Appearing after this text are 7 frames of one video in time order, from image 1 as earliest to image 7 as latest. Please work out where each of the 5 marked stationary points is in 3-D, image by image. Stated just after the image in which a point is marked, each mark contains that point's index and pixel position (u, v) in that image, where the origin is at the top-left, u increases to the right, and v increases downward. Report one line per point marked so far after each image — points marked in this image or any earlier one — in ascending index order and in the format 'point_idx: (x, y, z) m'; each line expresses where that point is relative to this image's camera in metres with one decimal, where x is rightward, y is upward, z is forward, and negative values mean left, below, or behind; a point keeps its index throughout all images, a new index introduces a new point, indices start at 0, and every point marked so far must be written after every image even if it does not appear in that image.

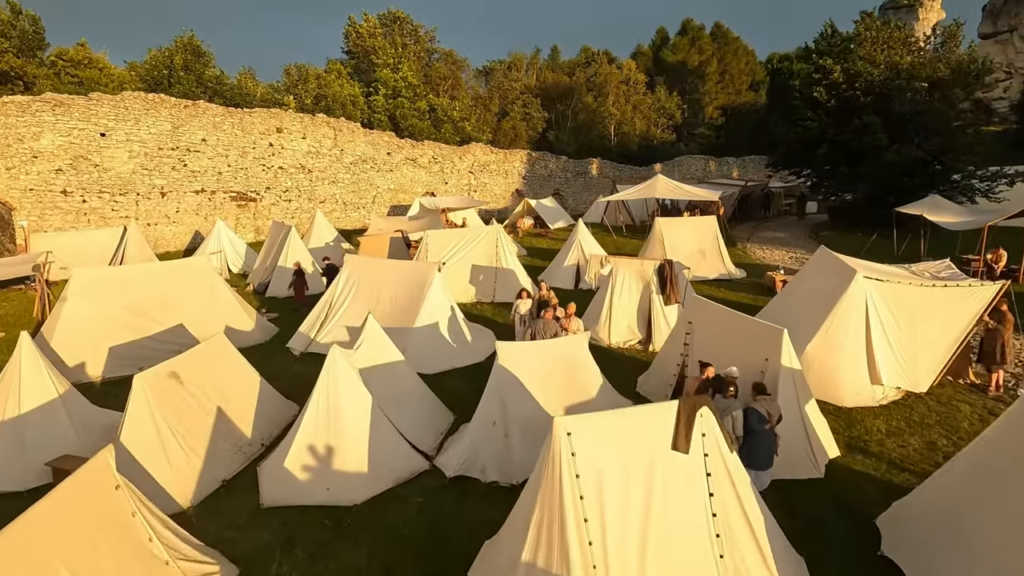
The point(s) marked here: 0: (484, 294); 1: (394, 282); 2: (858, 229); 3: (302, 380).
0: (-0.6, -0.1, +12.6) m
1: (-2.1, +0.2, +9.7) m
2: (+11.4, +1.9, +18.0) m
3: (-3.3, -1.5, +8.7) m
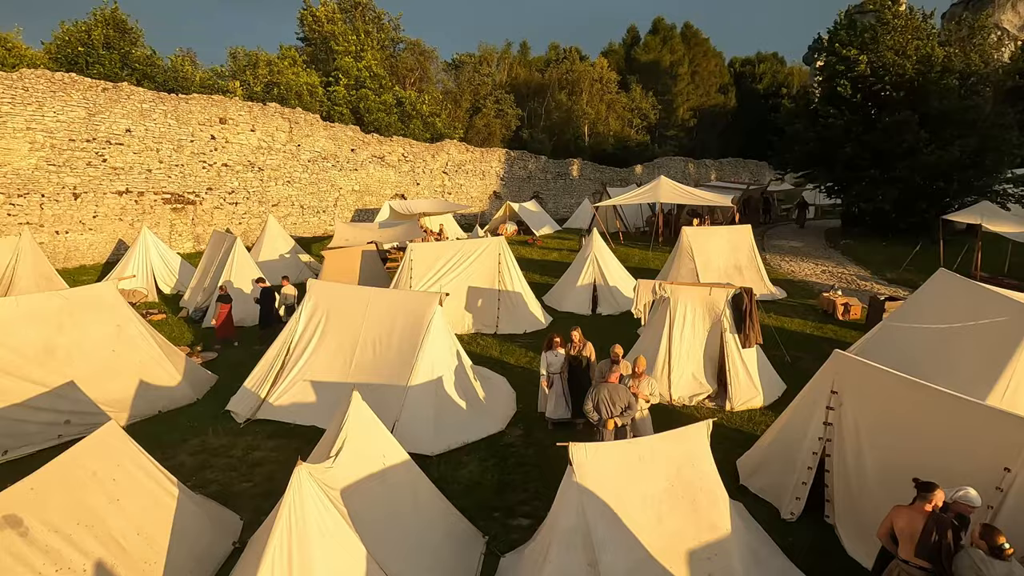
0: (-0.5, -0.7, +10.1) m
1: (-1.7, -0.3, +7.1) m
2: (+11.1, +1.4, +16.4) m
3: (-2.9, -2.0, +6.0) m
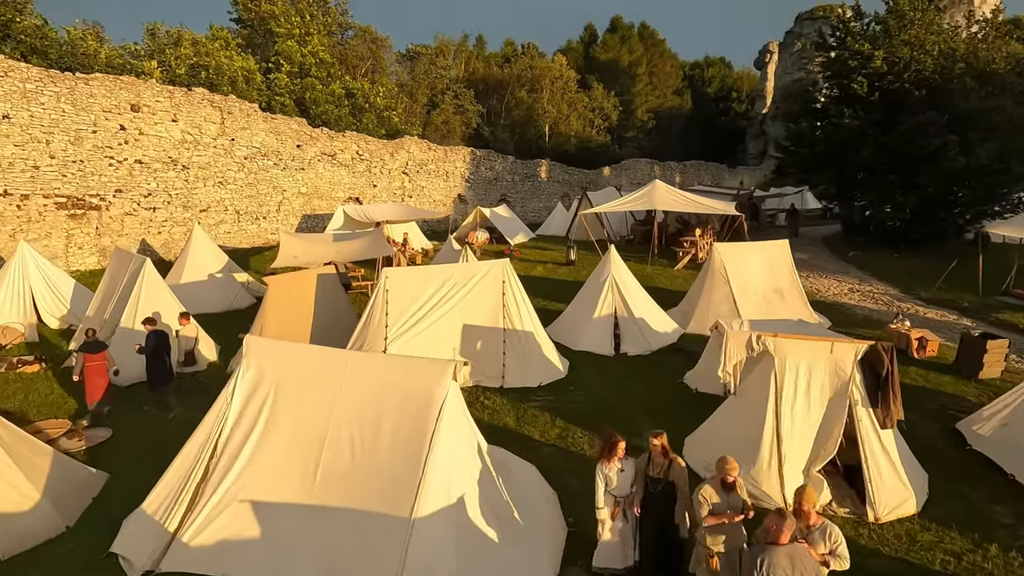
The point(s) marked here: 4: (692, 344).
0: (-0.4, -1.2, +7.7) m
1: (-1.3, -0.9, +4.6) m
2: (+10.5, +1.0, +15.1) m
3: (-2.3, -2.5, +3.5) m
4: (+2.9, -0.9, +8.8) m
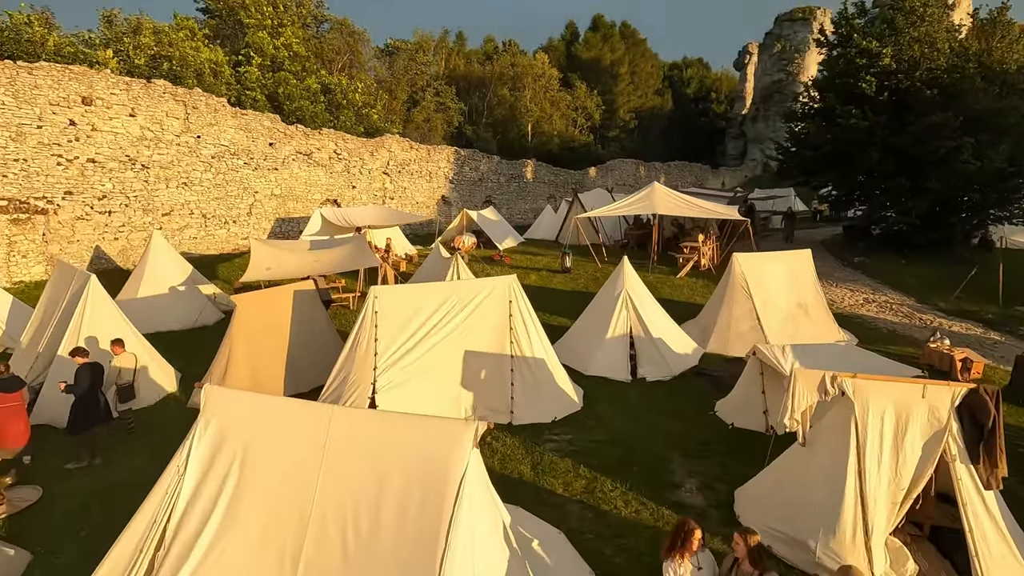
0: (-0.3, -1.5, +6.7) m
1: (-1.1, -1.2, +3.6) m
2: (+10.3, +0.8, +14.6) m
3: (-2.0, -2.8, +2.4) m
4: (+3.0, -1.2, +8.0) m
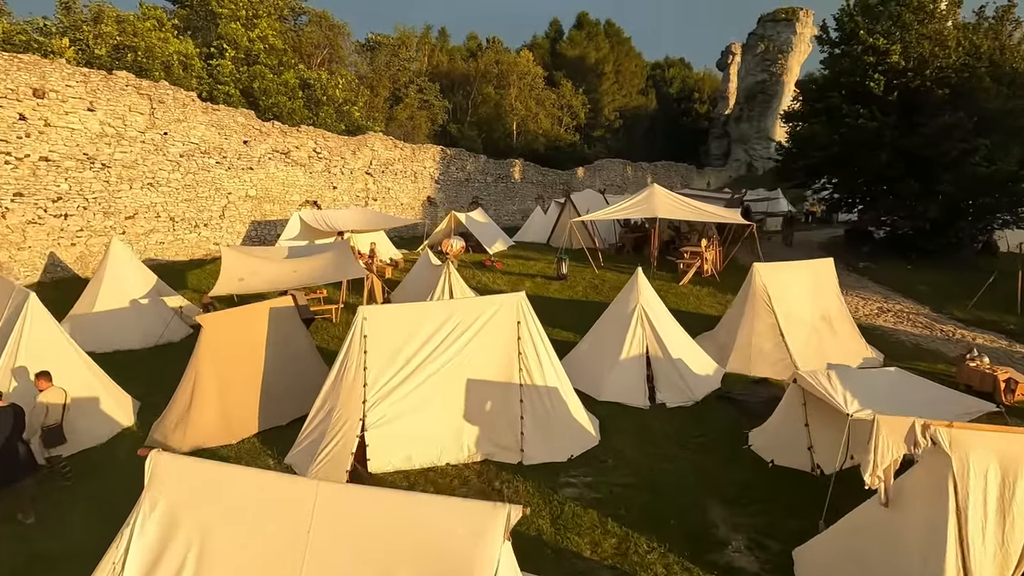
0: (-0.2, -1.7, +5.9) m
1: (-0.9, -1.4, +2.7) m
2: (+10.1, +0.7, +14.1) m
3: (-1.8, -3.0, +1.5) m
4: (+3.0, -1.4, +7.3) m
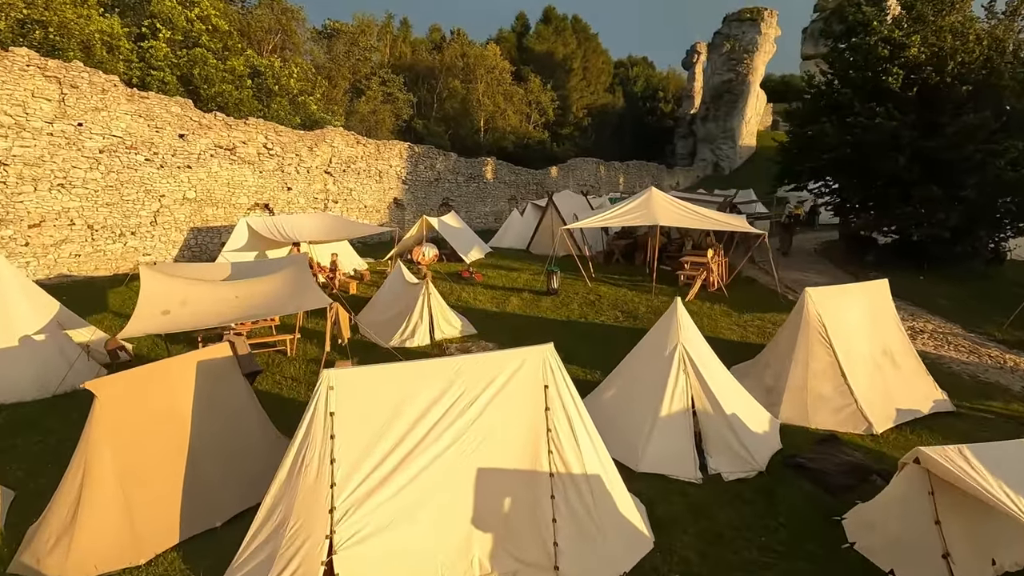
0: (+0.1, -2.1, +4.2) m
1: (-0.4, -1.8, +1.0) m
2: (+9.7, +0.4, +13.1) m
3: (-1.2, -3.5, -0.2) m
4: (+3.2, -1.7, +5.8) m
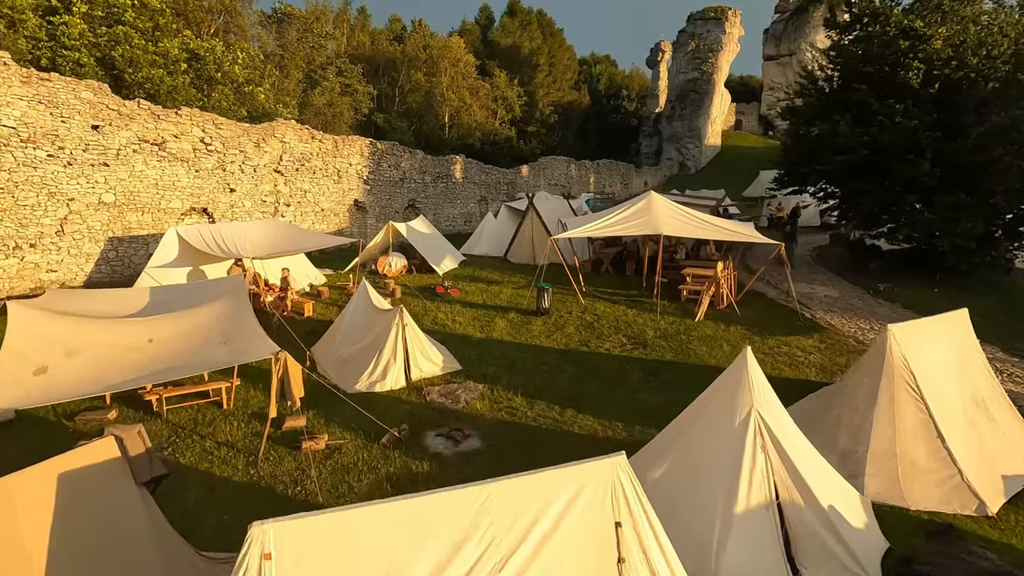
0: (+0.4, -2.5, +2.6) m
1: (+0.1, -2.2, -0.6) m
2: (+9.4, +0.1, +12.1) m
3: (-0.6, -3.9, -1.9) m
4: (+3.3, -2.1, +4.4) m
